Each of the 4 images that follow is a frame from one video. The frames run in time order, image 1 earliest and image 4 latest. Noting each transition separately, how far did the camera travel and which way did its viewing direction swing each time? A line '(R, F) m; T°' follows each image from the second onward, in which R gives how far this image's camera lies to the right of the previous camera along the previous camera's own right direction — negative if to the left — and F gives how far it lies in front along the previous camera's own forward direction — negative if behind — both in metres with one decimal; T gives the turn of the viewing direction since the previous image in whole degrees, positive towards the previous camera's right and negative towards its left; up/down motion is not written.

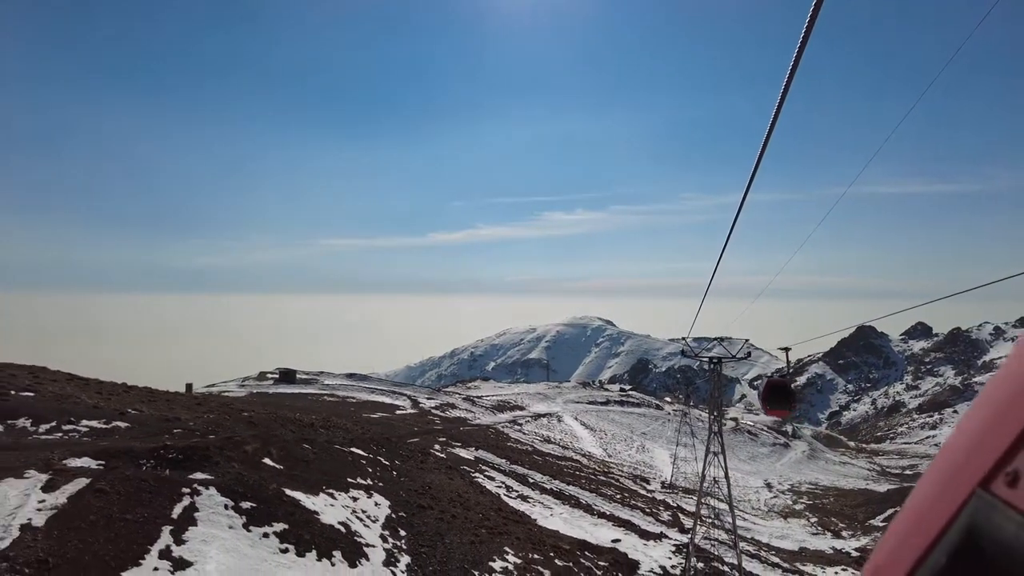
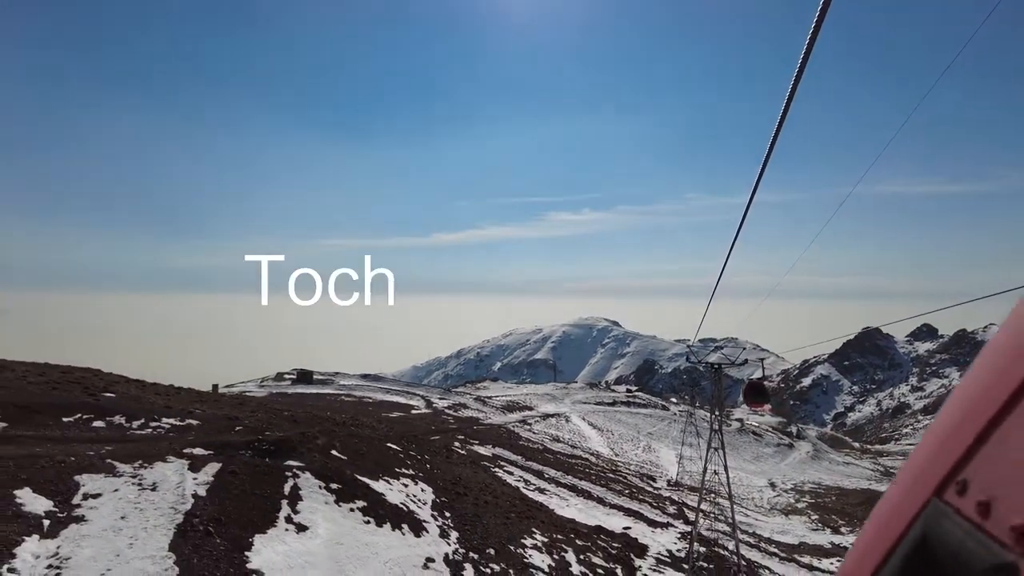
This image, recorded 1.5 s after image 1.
(-0.7, -2.7) m; -1°
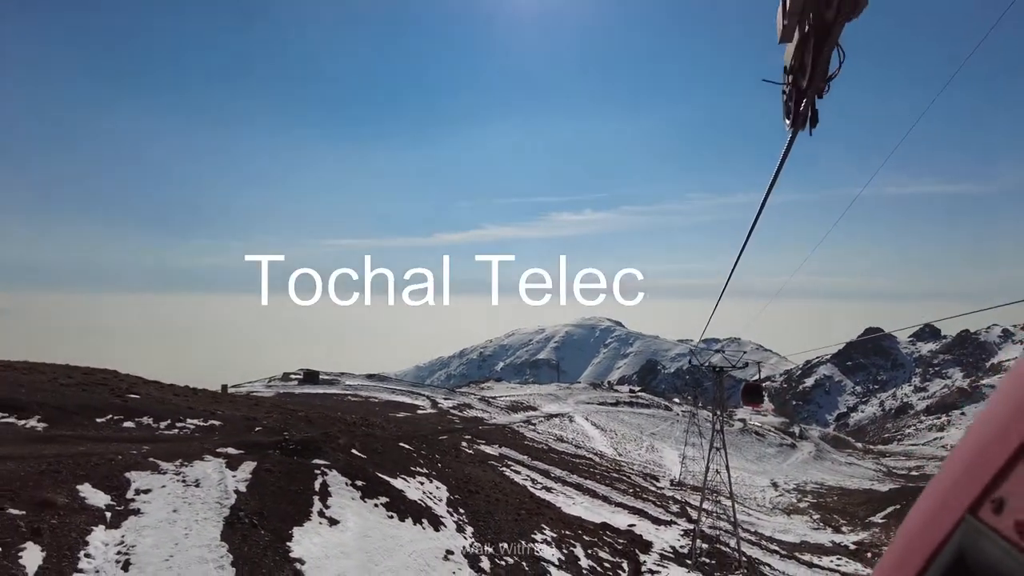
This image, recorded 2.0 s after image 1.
(-0.3, -0.9) m; 0°
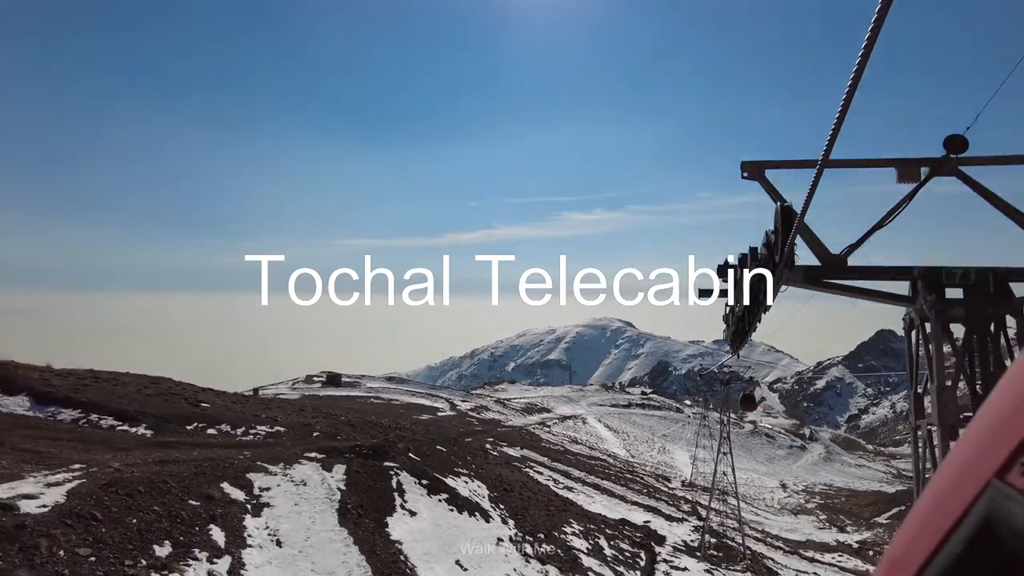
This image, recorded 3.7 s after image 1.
(-0.8, -3.0) m; -1°
